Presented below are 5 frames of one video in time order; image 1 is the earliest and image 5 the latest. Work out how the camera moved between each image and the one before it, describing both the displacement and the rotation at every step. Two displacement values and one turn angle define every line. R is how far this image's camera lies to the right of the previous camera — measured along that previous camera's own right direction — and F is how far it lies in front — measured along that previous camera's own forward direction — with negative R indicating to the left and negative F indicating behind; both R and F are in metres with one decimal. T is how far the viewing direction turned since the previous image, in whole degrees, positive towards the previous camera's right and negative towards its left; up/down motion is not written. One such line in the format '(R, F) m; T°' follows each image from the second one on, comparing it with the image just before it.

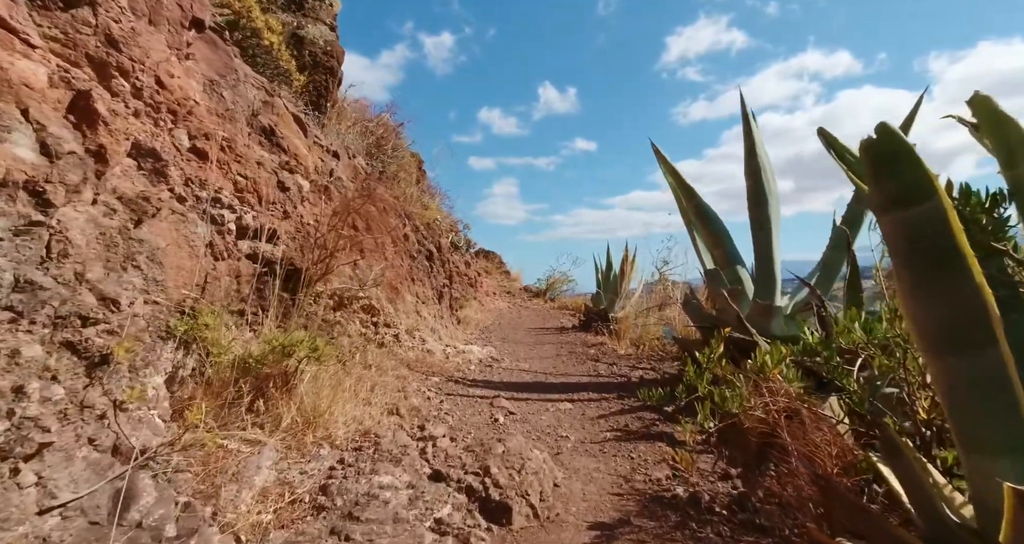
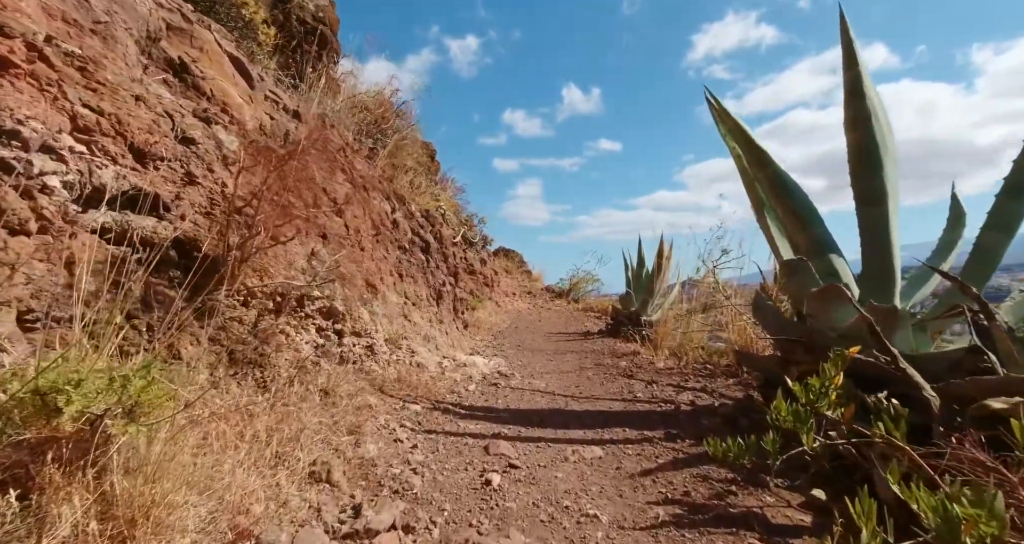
(+0.1, +1.0) m; -3°
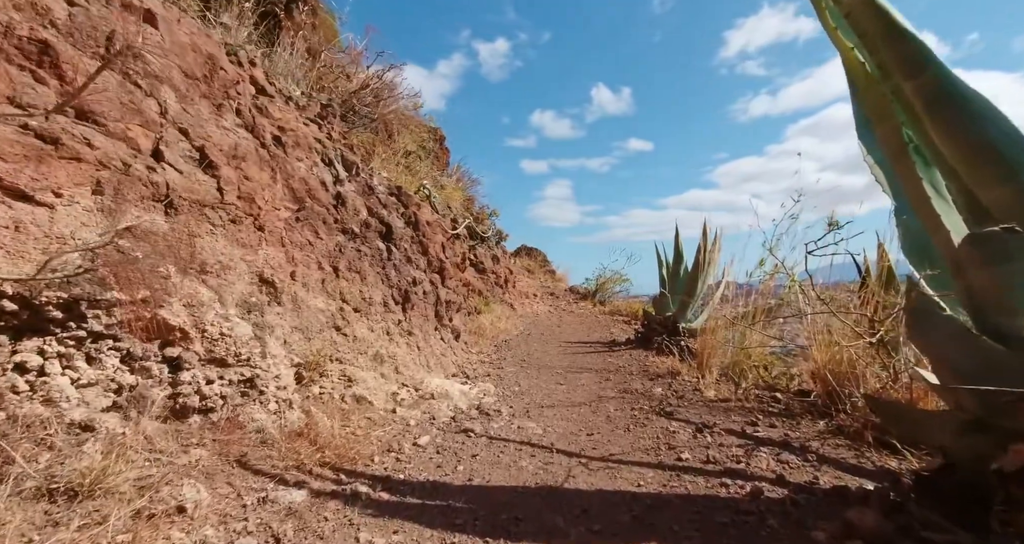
(+0.3, +1.3) m; -3°
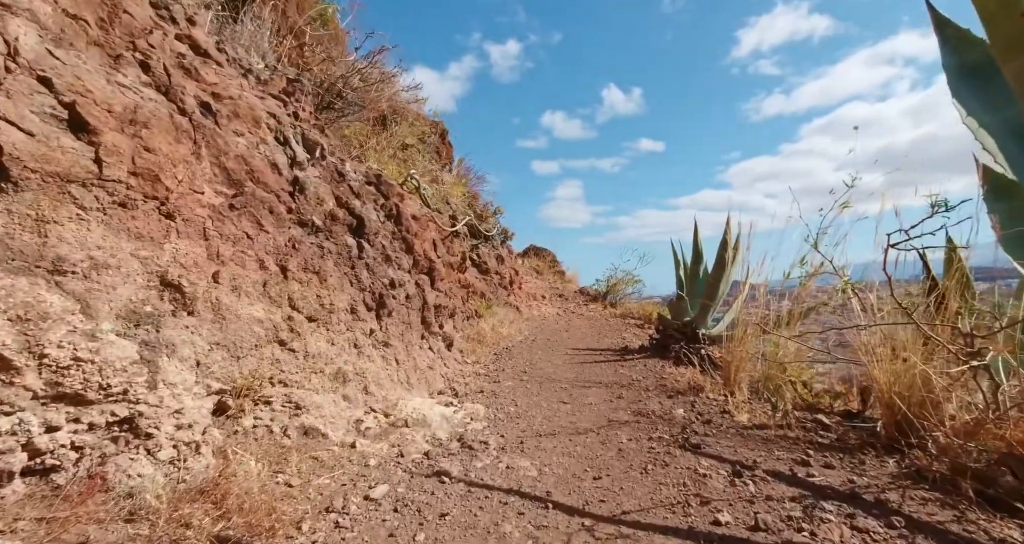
(+0.1, +0.6) m; -1°
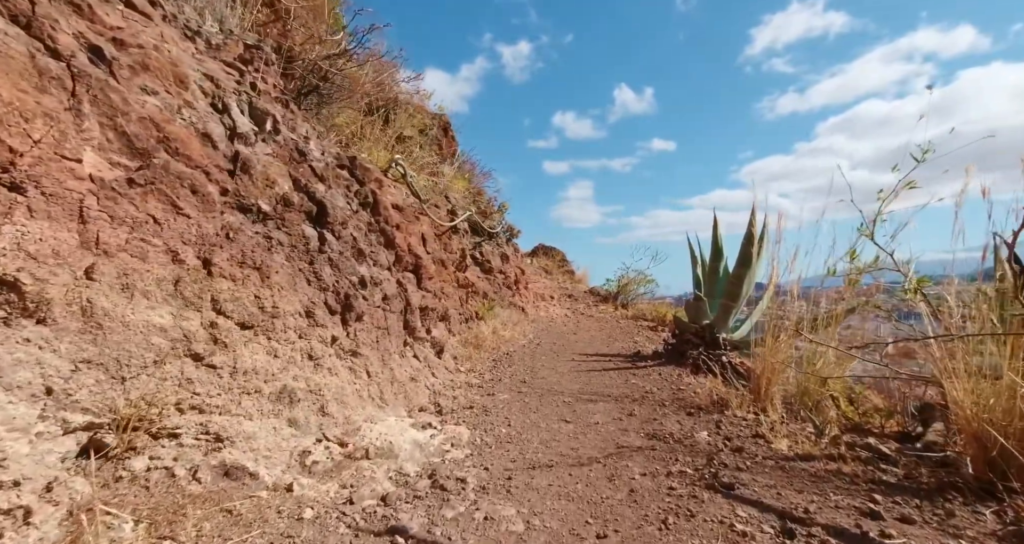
(+0.1, +0.5) m; -1°
